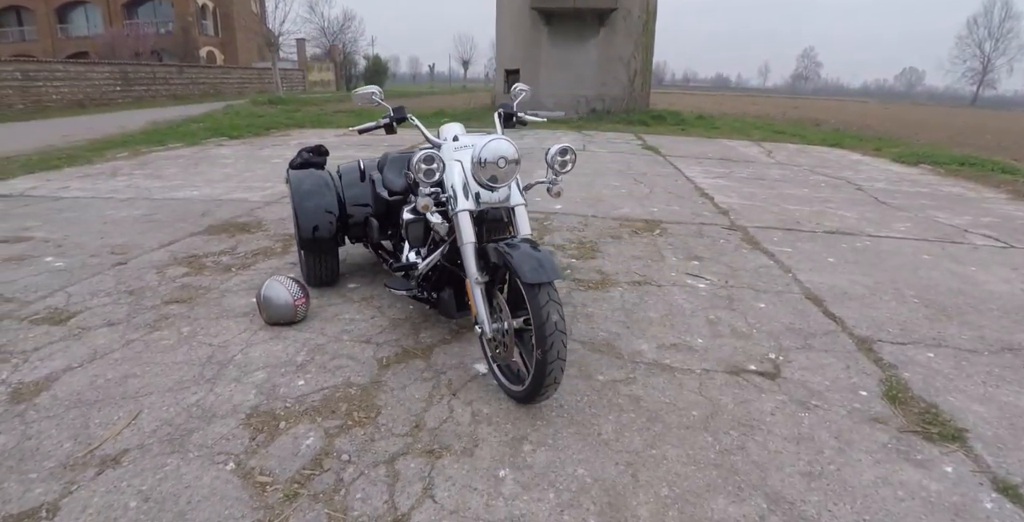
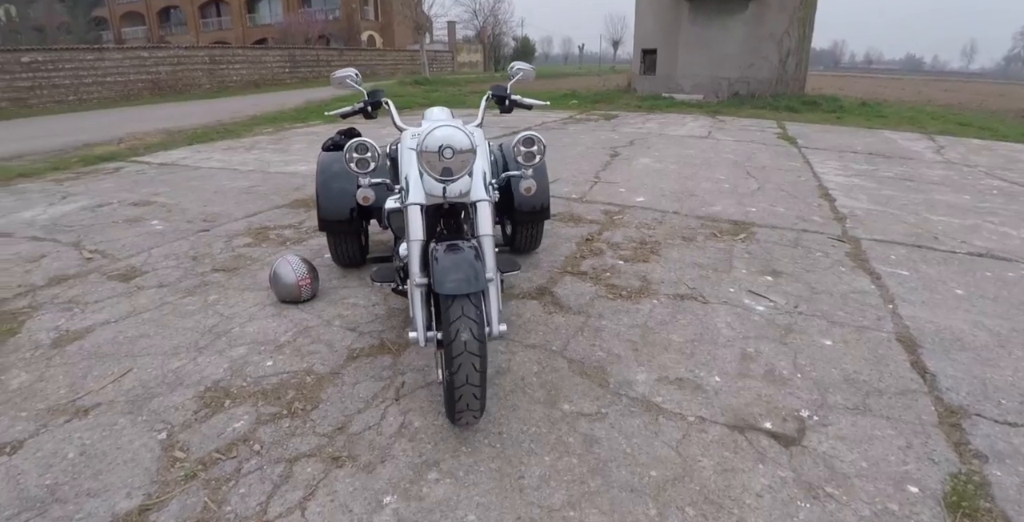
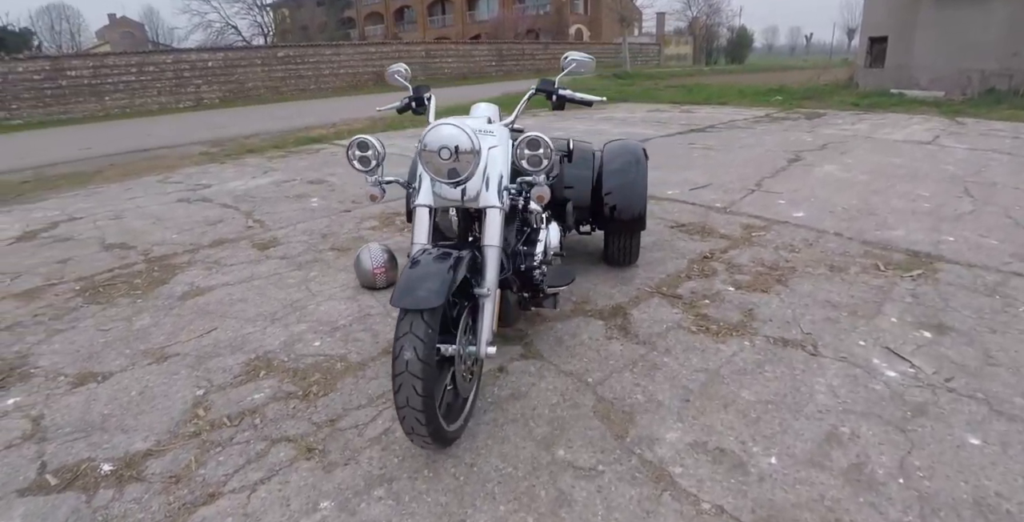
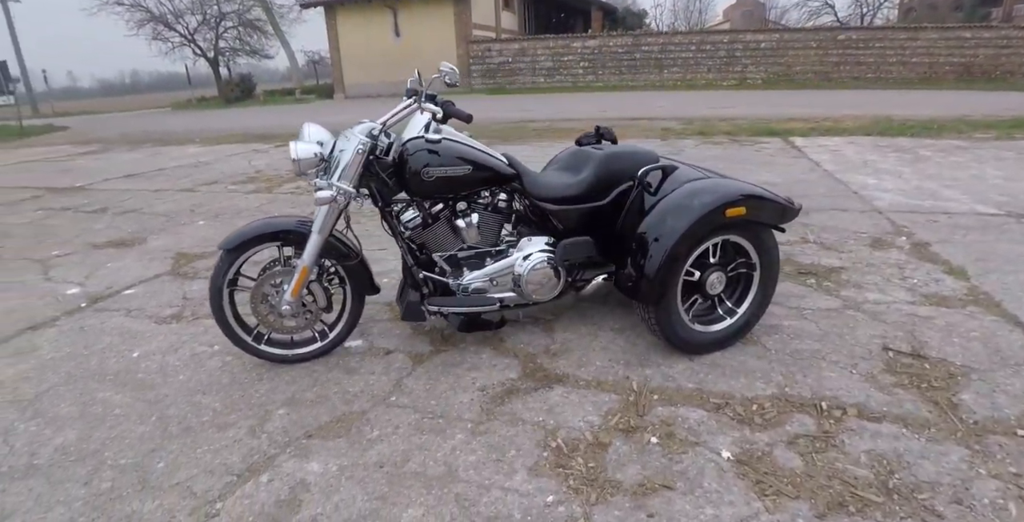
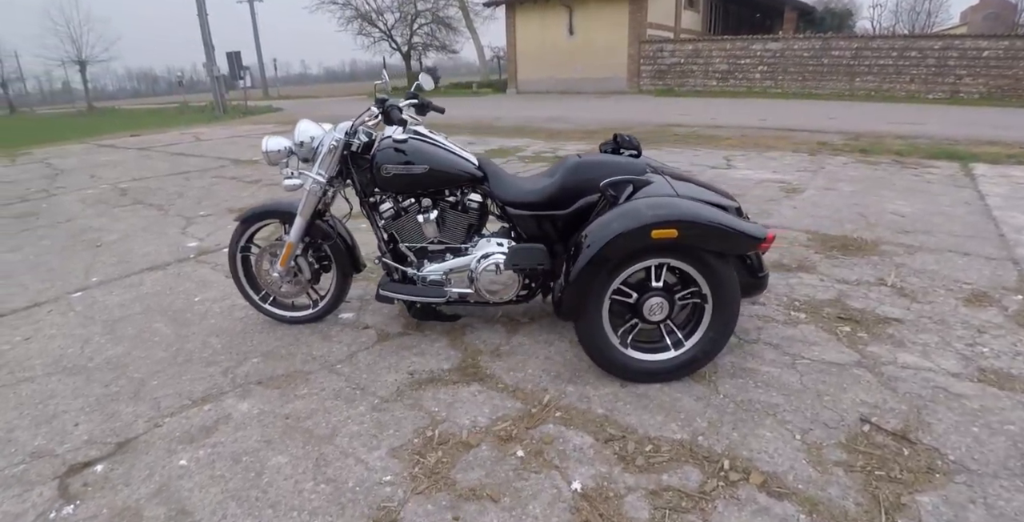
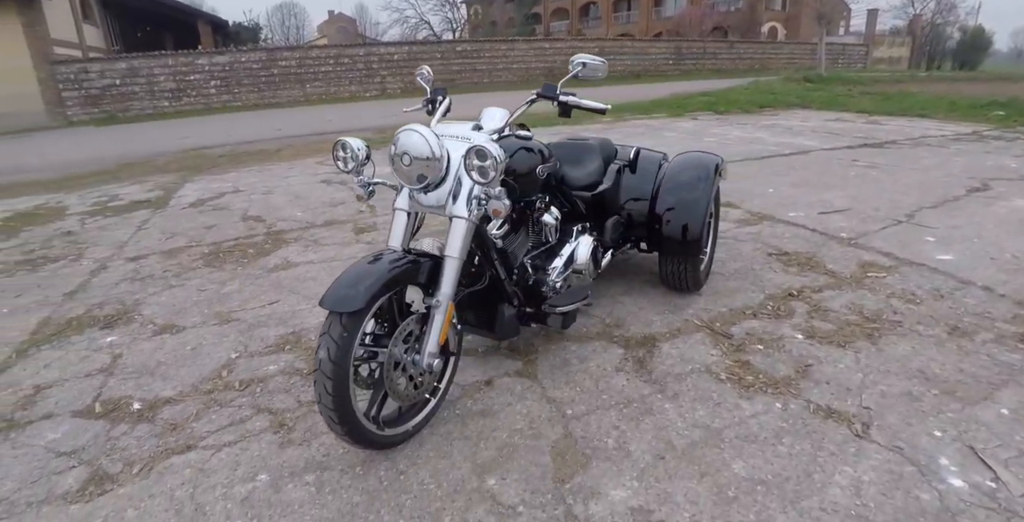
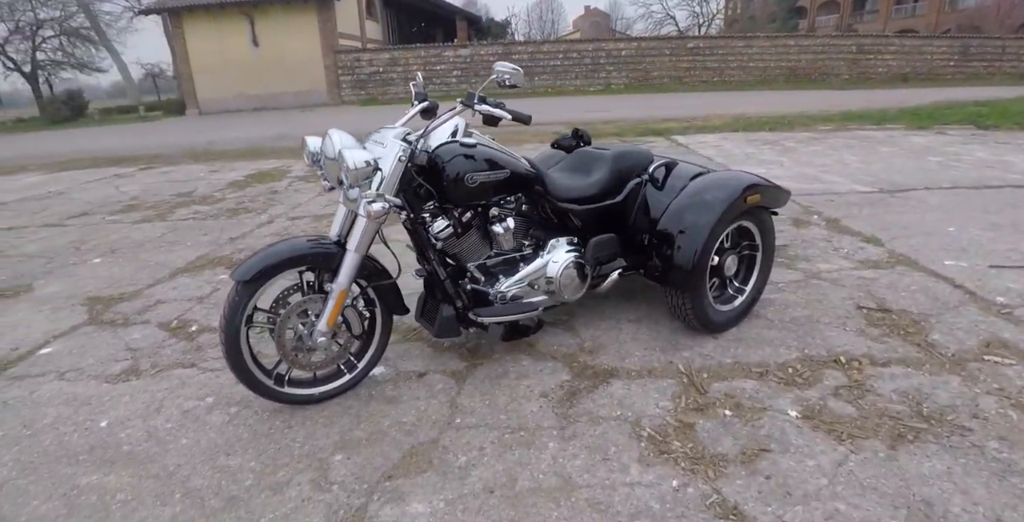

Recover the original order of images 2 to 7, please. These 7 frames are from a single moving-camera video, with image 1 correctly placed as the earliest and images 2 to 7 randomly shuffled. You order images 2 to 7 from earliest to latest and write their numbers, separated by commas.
2, 3, 6, 7, 4, 5
